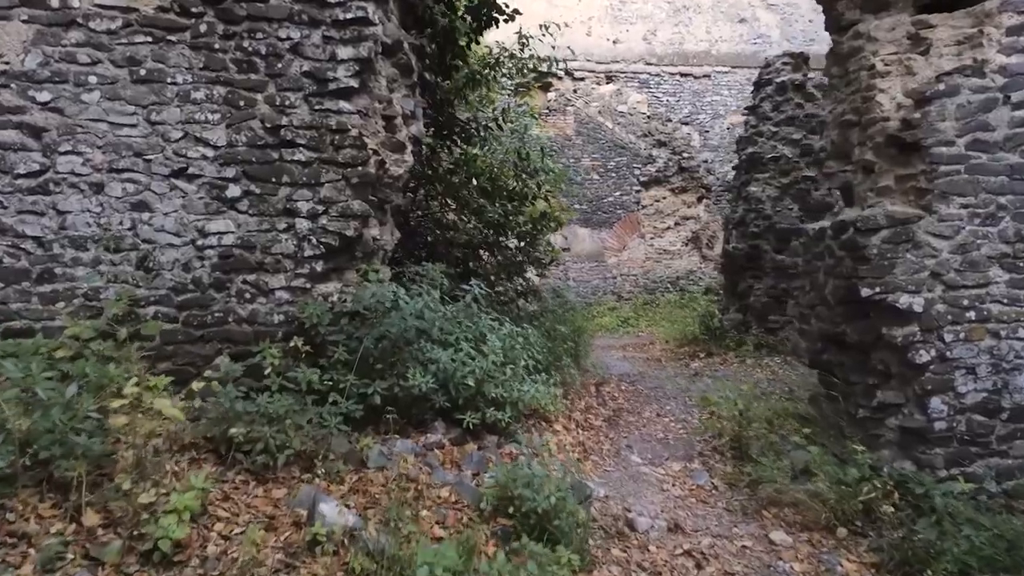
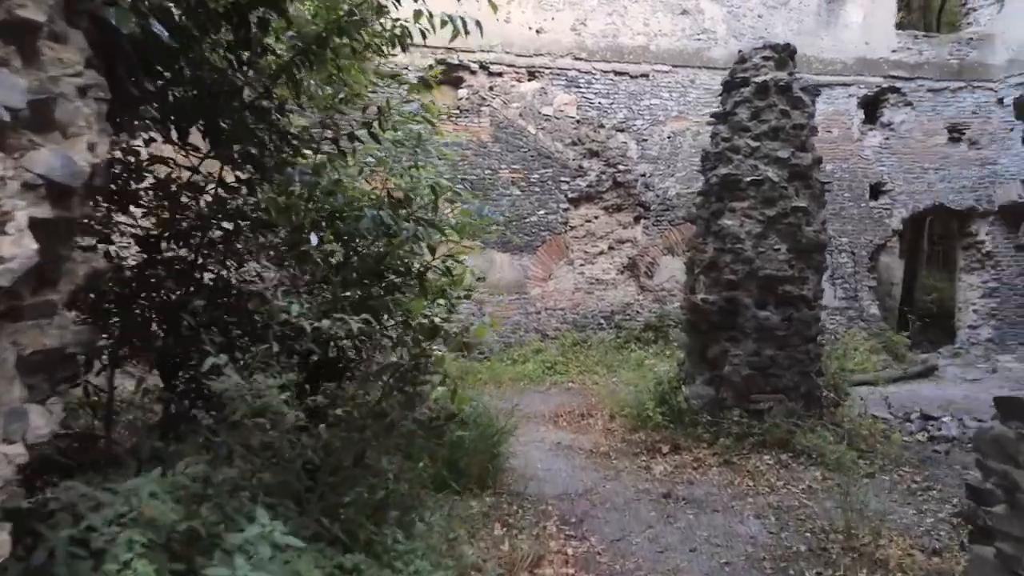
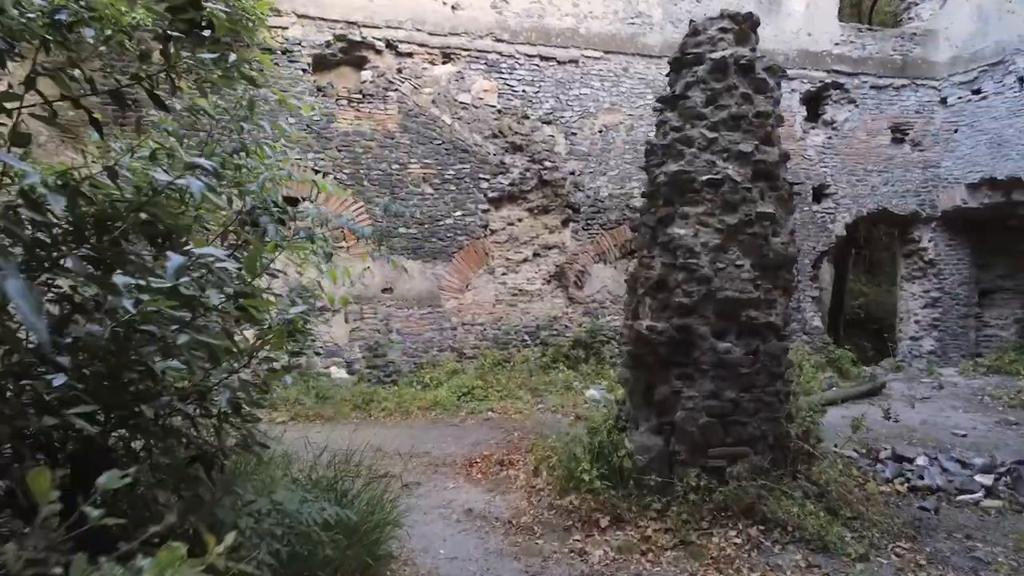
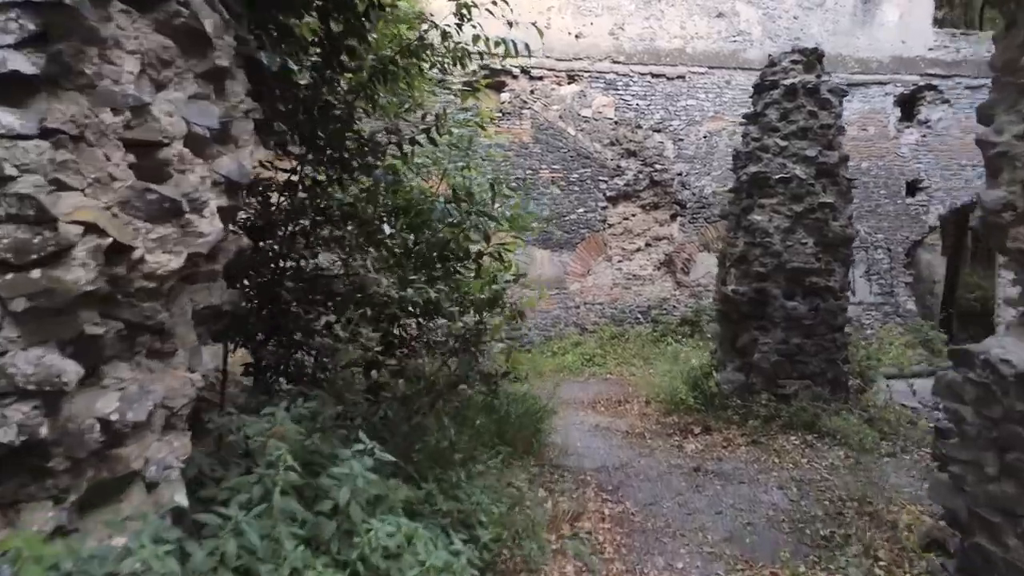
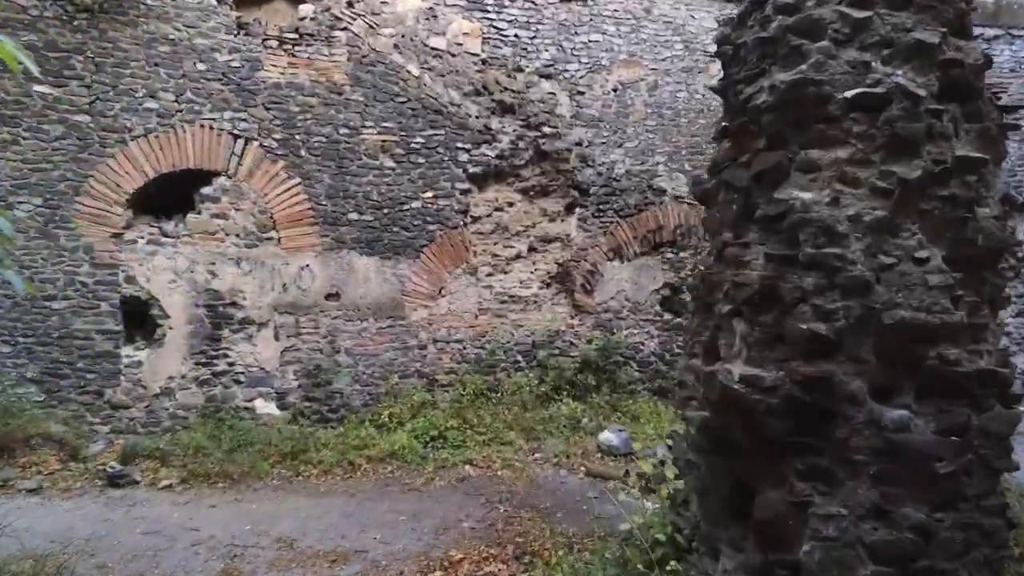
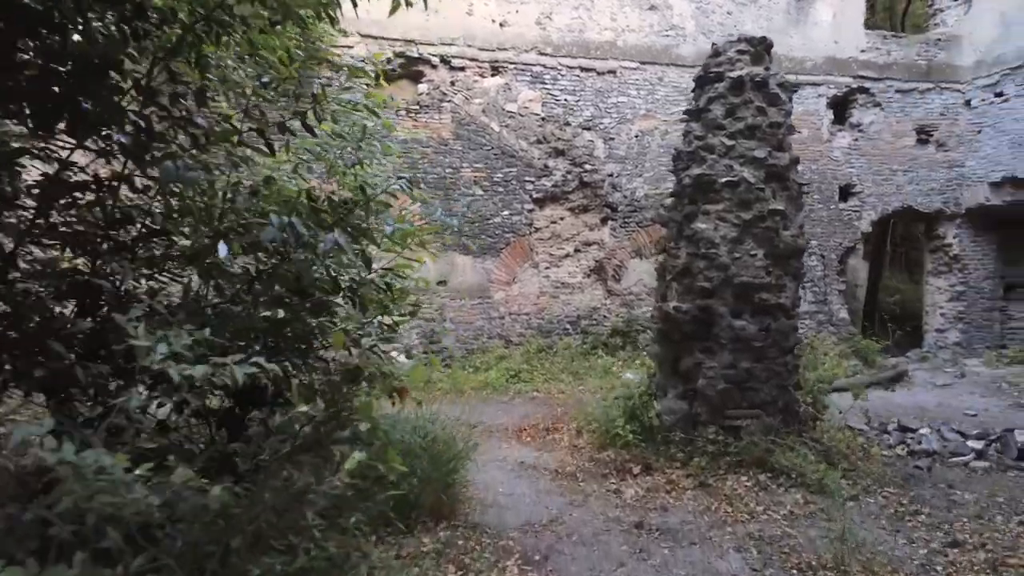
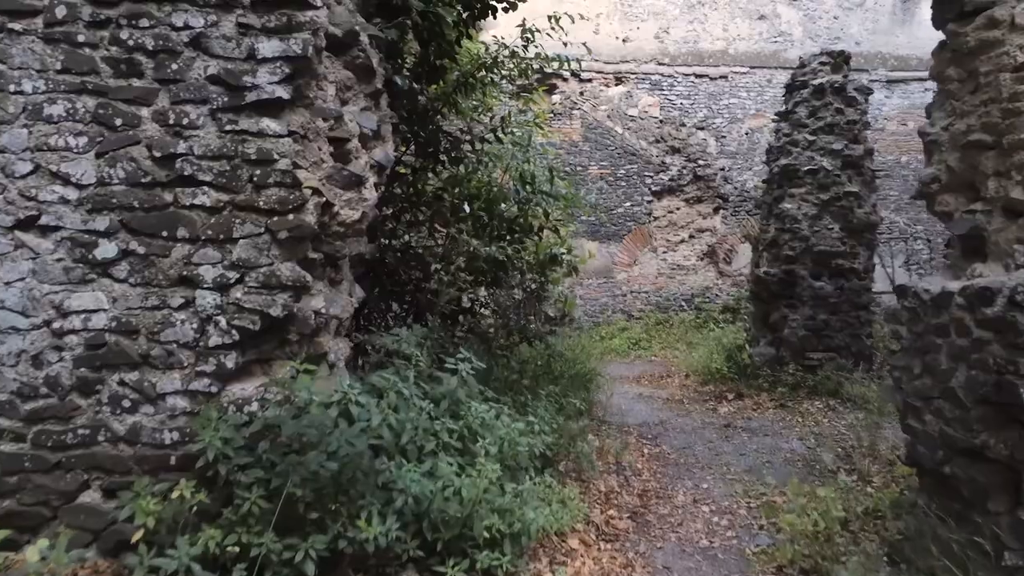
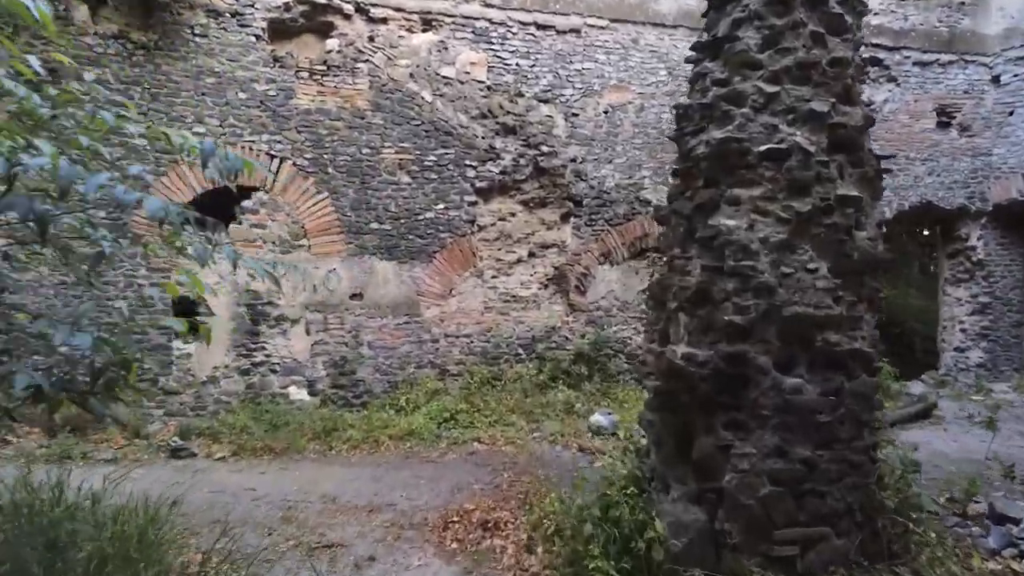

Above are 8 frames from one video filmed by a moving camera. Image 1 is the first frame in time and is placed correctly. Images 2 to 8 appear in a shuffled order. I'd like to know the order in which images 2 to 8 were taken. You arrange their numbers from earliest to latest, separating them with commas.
7, 4, 2, 6, 3, 8, 5
